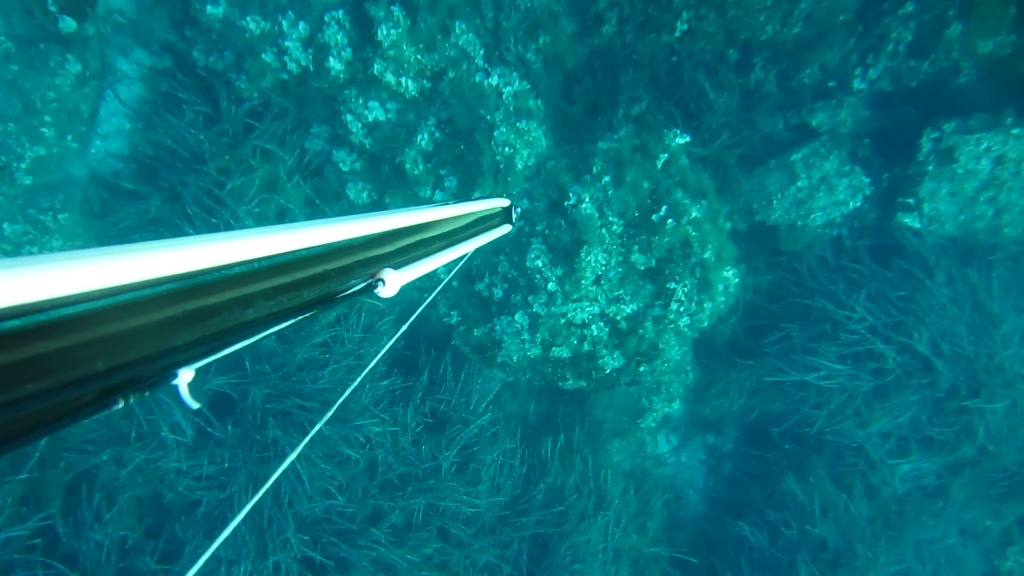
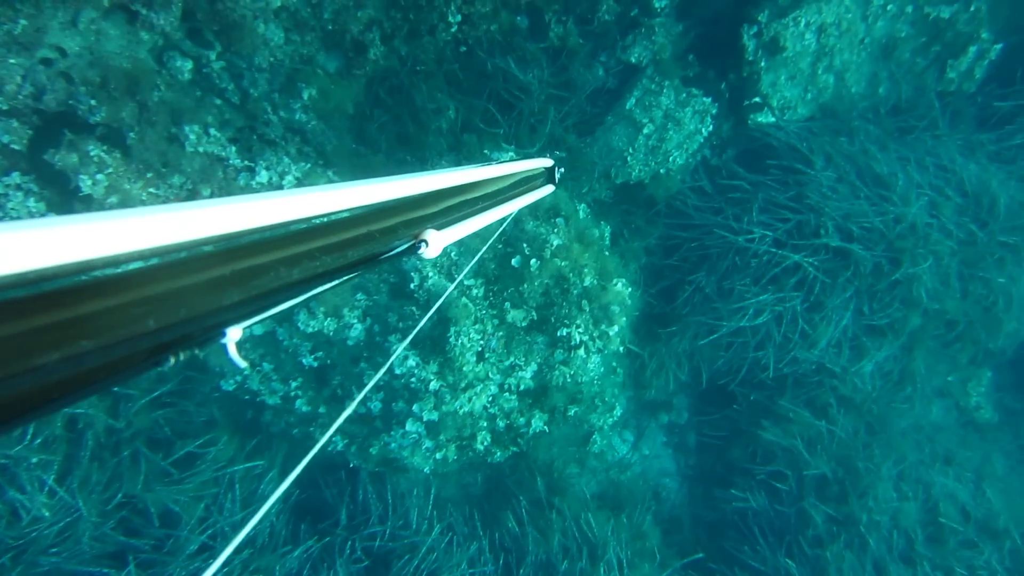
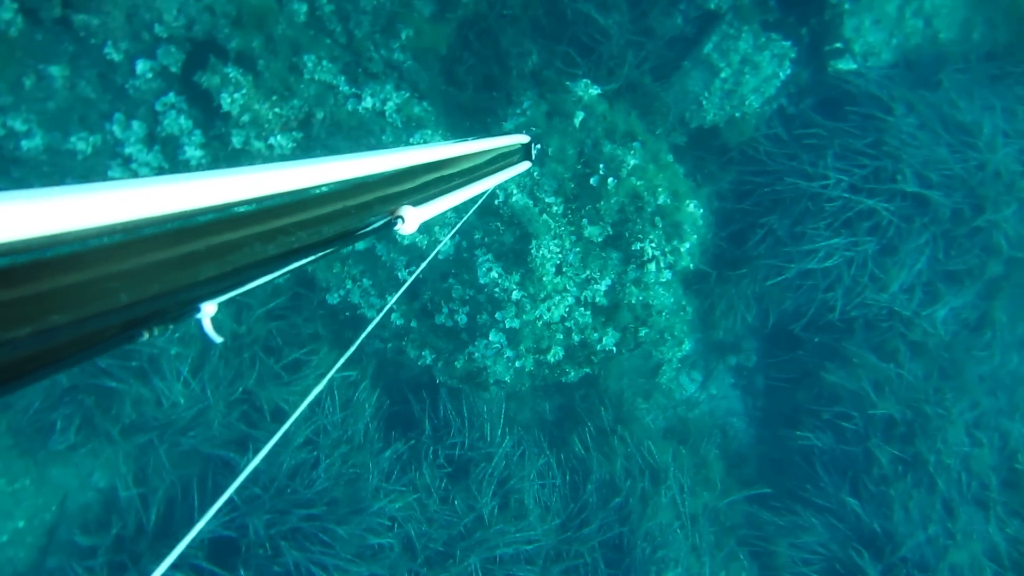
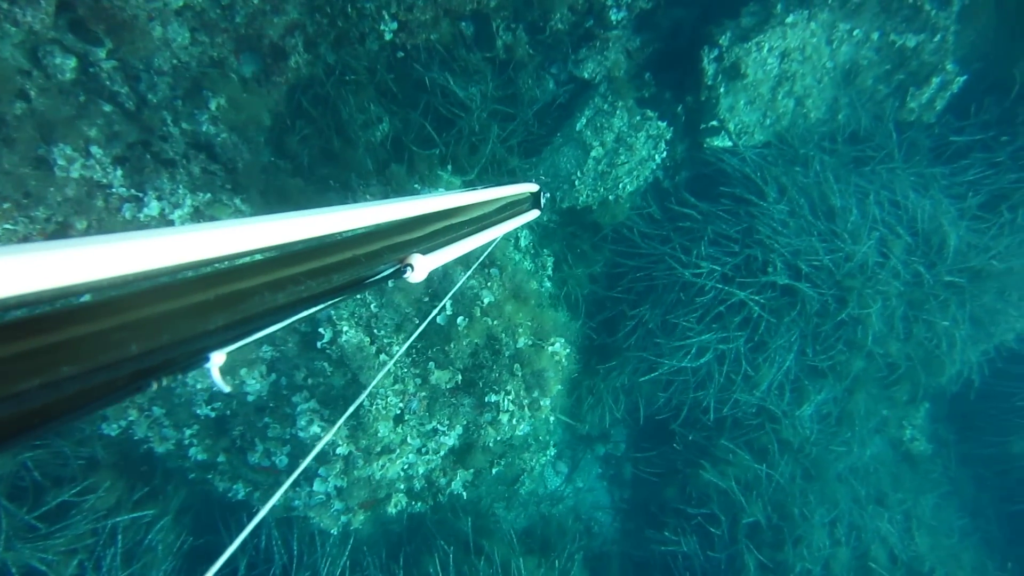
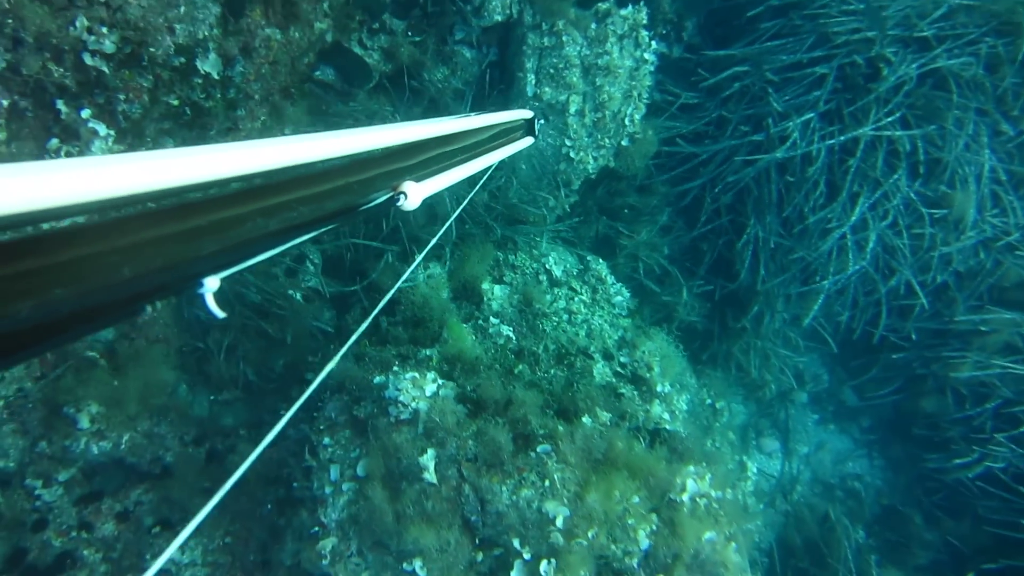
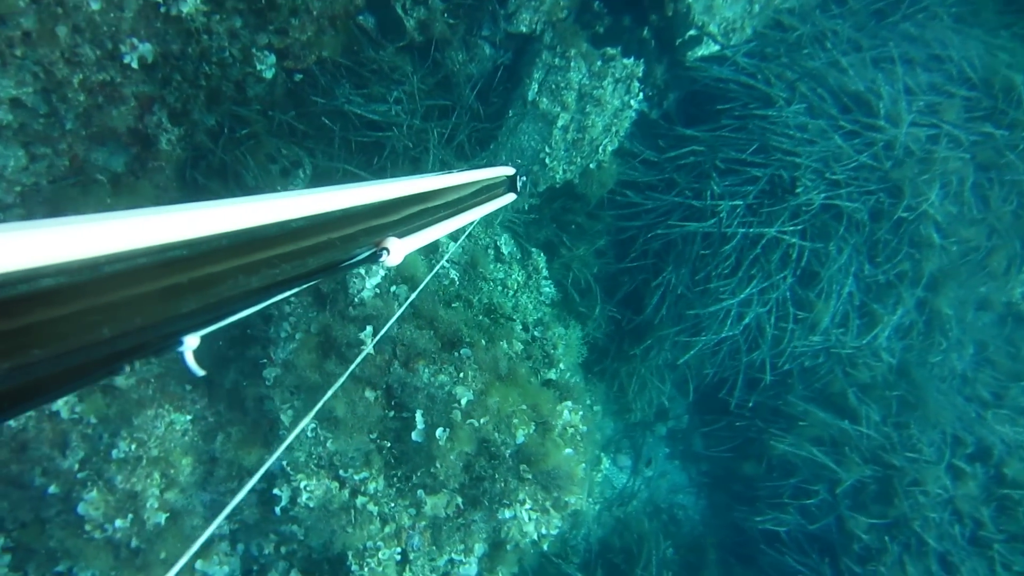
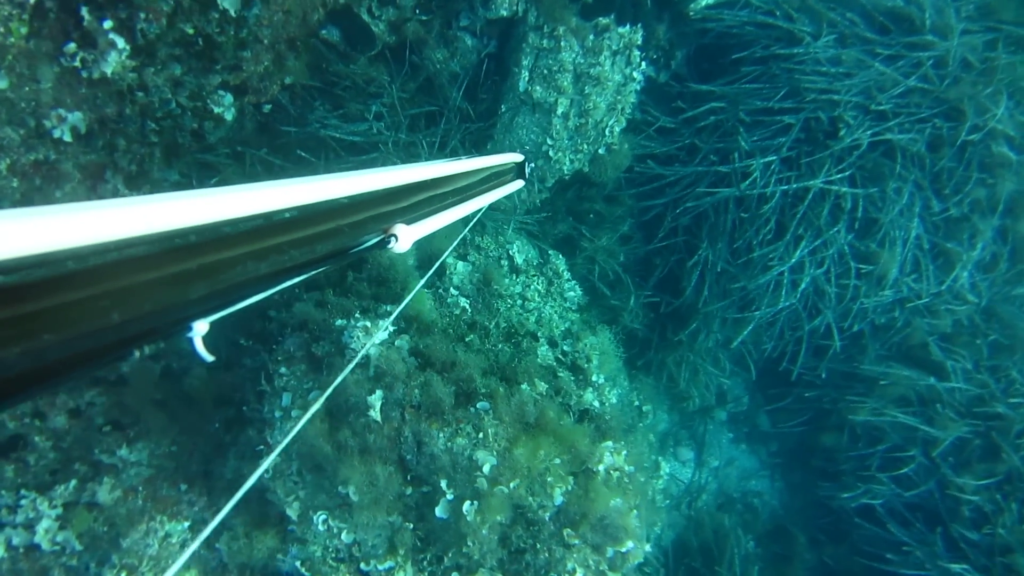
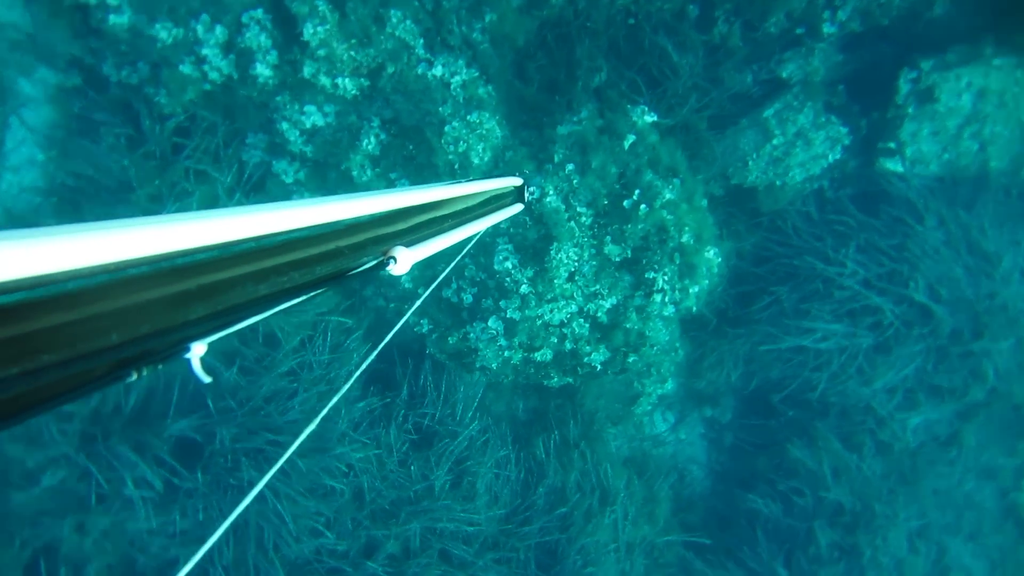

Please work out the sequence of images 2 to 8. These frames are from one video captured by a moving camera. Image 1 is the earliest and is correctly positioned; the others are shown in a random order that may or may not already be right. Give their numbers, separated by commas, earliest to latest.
8, 3, 2, 4, 6, 7, 5
